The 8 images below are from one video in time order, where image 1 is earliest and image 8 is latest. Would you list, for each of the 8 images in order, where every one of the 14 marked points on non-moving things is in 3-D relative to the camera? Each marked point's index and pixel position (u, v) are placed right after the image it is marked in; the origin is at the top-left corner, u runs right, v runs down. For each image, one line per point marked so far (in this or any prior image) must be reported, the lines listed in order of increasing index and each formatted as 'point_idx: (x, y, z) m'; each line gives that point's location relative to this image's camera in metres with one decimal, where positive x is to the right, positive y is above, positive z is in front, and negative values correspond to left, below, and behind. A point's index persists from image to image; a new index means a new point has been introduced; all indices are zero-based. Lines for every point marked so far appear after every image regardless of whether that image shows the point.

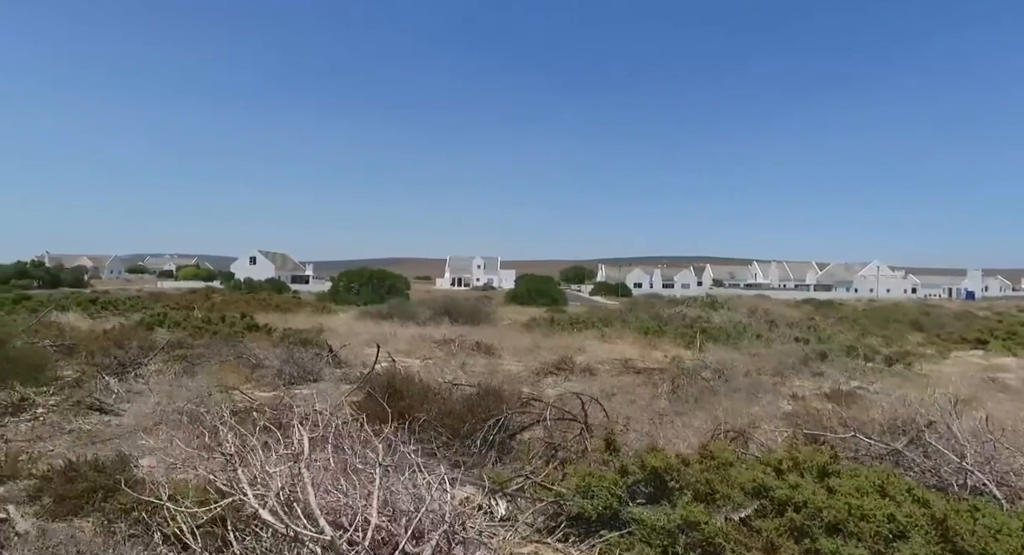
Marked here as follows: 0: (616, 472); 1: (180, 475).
0: (+0.6, -1.2, +4.1) m
1: (-2.7, -1.6, +5.2) m
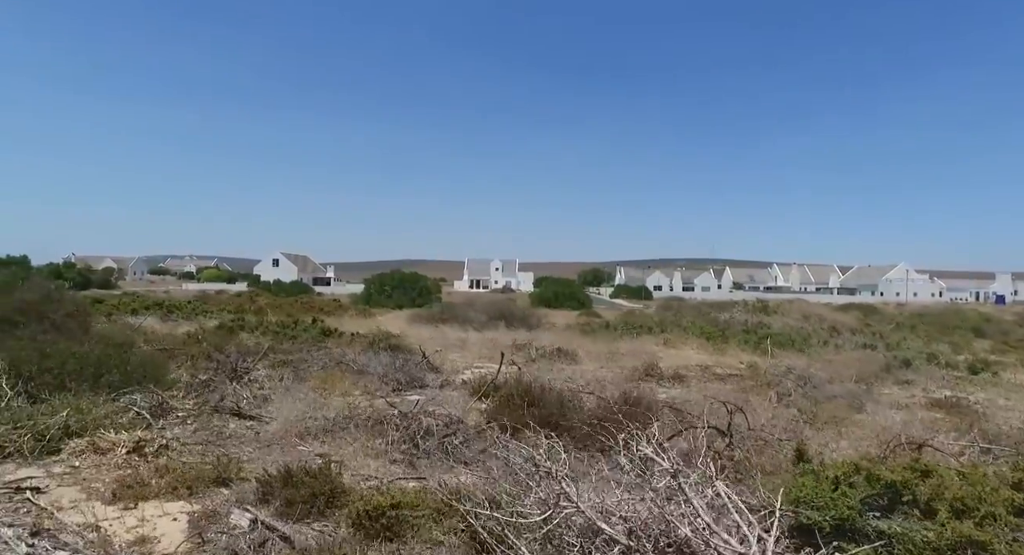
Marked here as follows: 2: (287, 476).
0: (+2.1, -1.3, +4.4) m
1: (-1.2, -1.7, +5.5) m
2: (-1.8, -1.6, +5.4) m
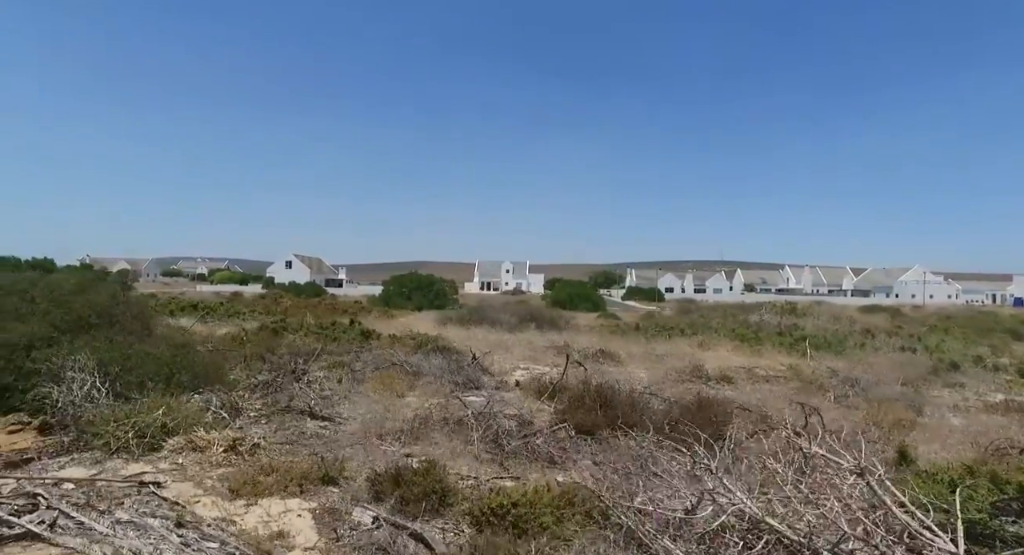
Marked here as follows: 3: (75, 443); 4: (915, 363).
0: (+2.9, -1.4, +4.5) m
1: (-0.3, -1.8, +5.7) m
2: (-0.9, -1.6, +5.5) m
3: (-4.2, -1.6, +6.6) m
4: (+8.1, -1.7, +13.6) m
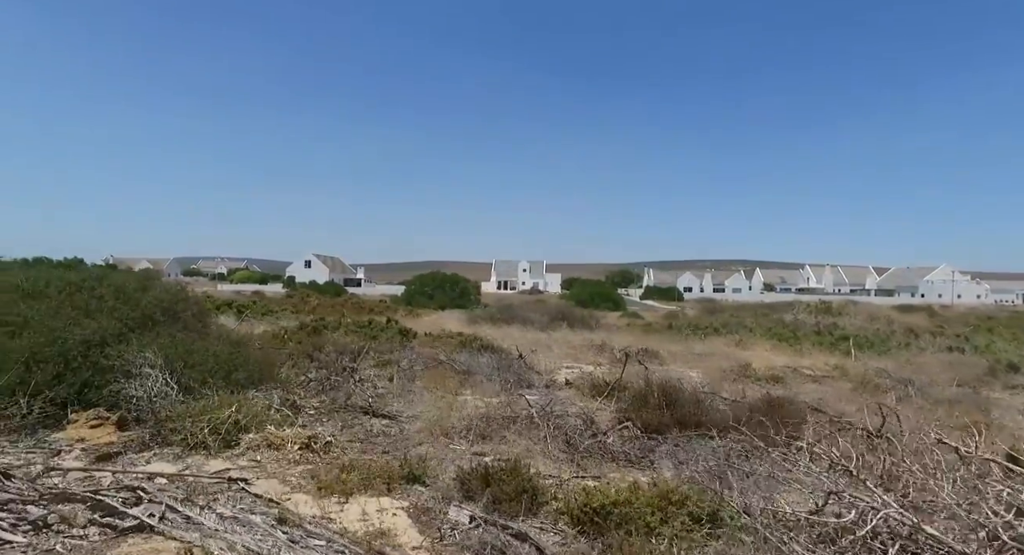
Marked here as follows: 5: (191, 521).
0: (+3.6, -1.3, +4.4) m
1: (+0.4, -1.7, +5.6) m
2: (-0.2, -1.6, +5.5) m
3: (-3.5, -1.6, +6.6) m
4: (+9.0, -1.7, +13.3) m
5: (-2.1, -1.6, +4.5) m
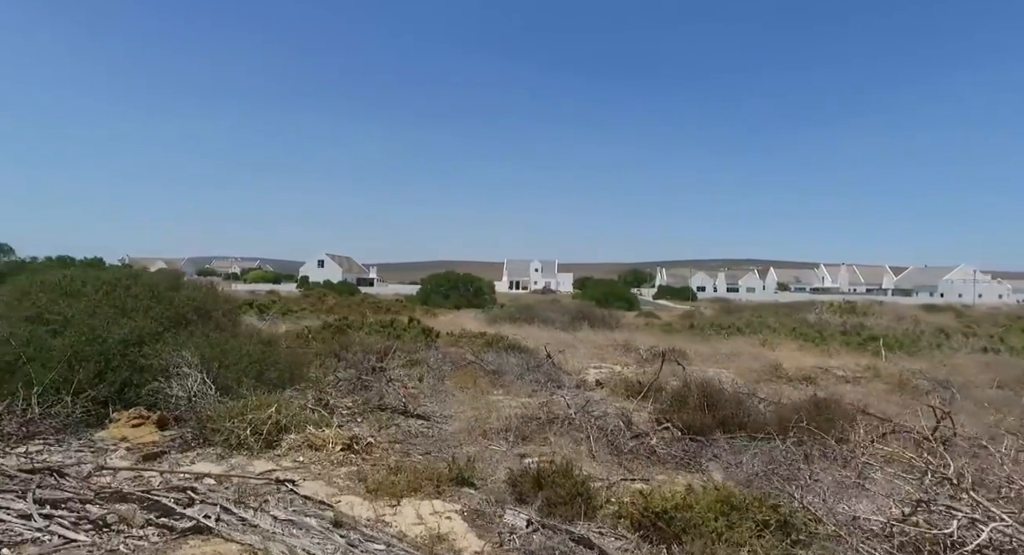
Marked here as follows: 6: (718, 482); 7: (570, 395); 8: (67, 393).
0: (+4.0, -1.3, +4.2) m
1: (+0.8, -1.7, +5.5) m
2: (+0.2, -1.6, +5.4) m
3: (-3.1, -1.6, +6.6) m
4: (+9.5, -1.7, +13.1) m
5: (-1.7, -1.6, +4.4) m
6: (+1.7, -1.7, +5.5) m
7: (+0.9, -1.7, +9.9) m
8: (-4.5, -1.2, +6.8) m
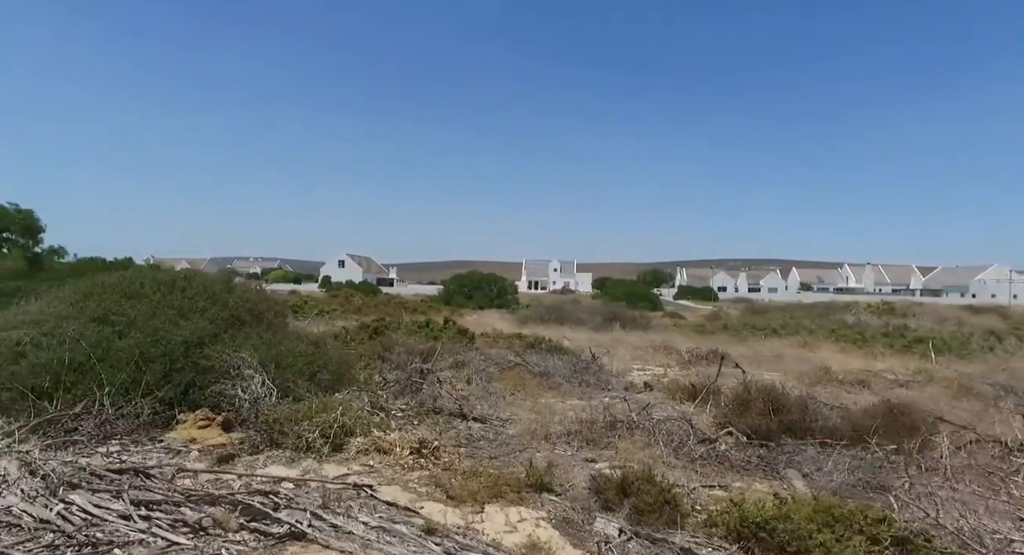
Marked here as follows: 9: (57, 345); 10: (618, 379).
0: (+4.6, -1.3, +4.0) m
1: (+1.5, -1.8, +5.4) m
2: (+0.9, -1.6, +5.2) m
3: (-2.4, -1.6, +6.5) m
4: (+10.4, -1.7, +12.7) m
5: (-1.1, -1.6, +4.3) m
6: (+2.3, -1.7, +5.3) m
7: (+1.6, -1.7, +9.7) m
8: (-3.8, -1.2, +6.8) m
9: (-4.6, -0.7, +6.9) m
10: (+1.8, -1.7, +11.5) m
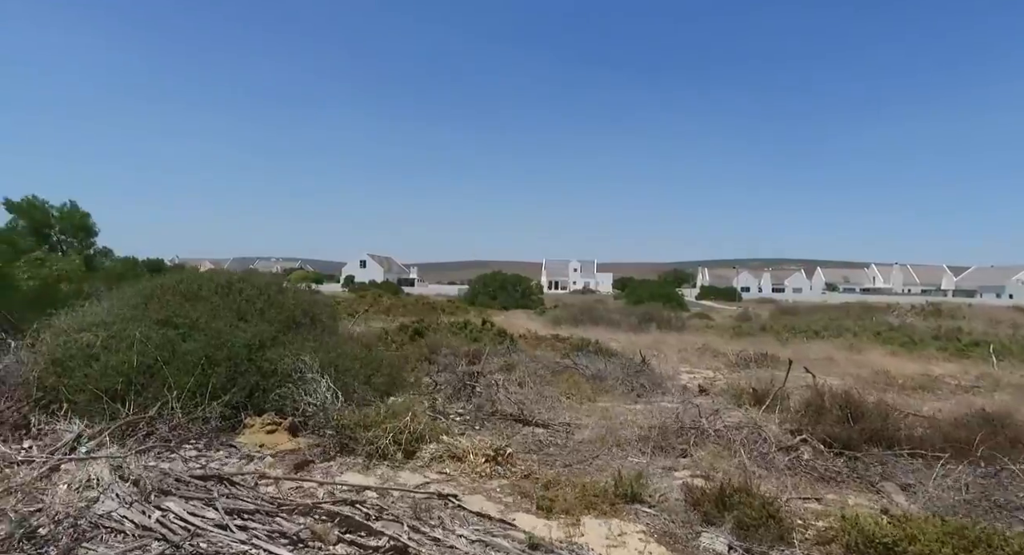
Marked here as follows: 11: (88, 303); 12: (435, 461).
0: (+5.3, -1.4, +3.7) m
1: (+2.2, -1.8, +5.1) m
2: (+1.6, -1.6, +5.0) m
3: (-1.7, -1.6, +6.4) m
4: (+11.2, -1.7, +12.2) m
5: (-0.4, -1.6, +4.1) m
6: (+3.0, -1.7, +5.1) m
7: (+2.4, -1.8, +9.5) m
8: (-3.1, -1.2, +6.7) m
9: (-3.9, -0.7, +6.8) m
10: (+2.7, -1.7, +11.3) m
11: (-5.0, -0.3, +7.9) m
12: (-0.7, -1.7, +6.3) m
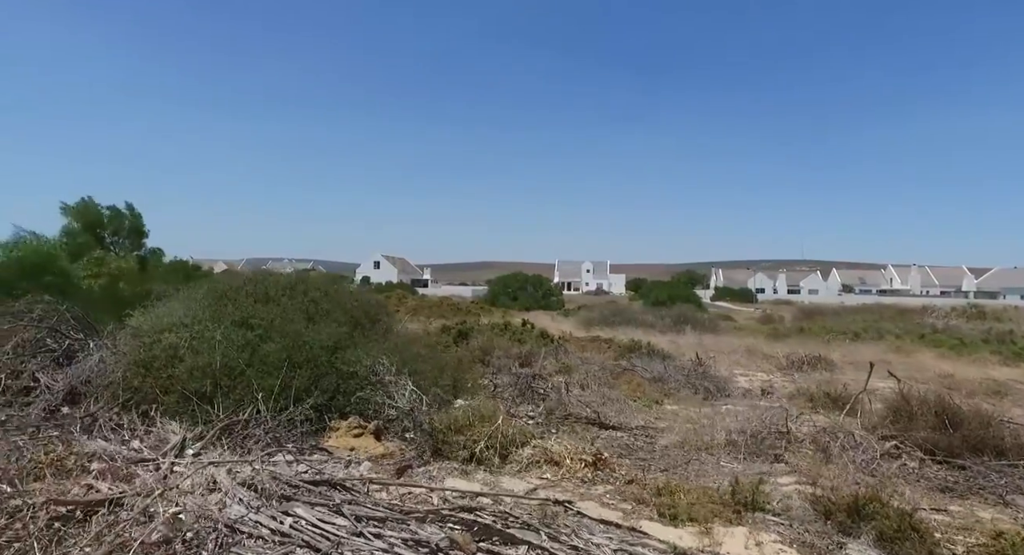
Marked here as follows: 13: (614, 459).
0: (+6.1, -1.4, +3.4) m
1: (+3.0, -1.8, +4.9) m
2: (+2.4, -1.6, +4.8) m
3: (-0.8, -1.6, +6.2) m
4: (+12.2, -1.7, +11.9) m
5: (+0.4, -1.6, +3.9) m
6: (+3.9, -1.7, +4.8) m
7: (+3.3, -1.8, +9.3) m
8: (-2.2, -1.2, +6.5) m
9: (-3.0, -0.7, +6.6) m
10: (+3.6, -1.8, +11.0) m
11: (-4.1, -0.3, +7.8) m
12: (+0.2, -1.7, +6.1) m
13: (+1.0, -1.8, +6.5) m
